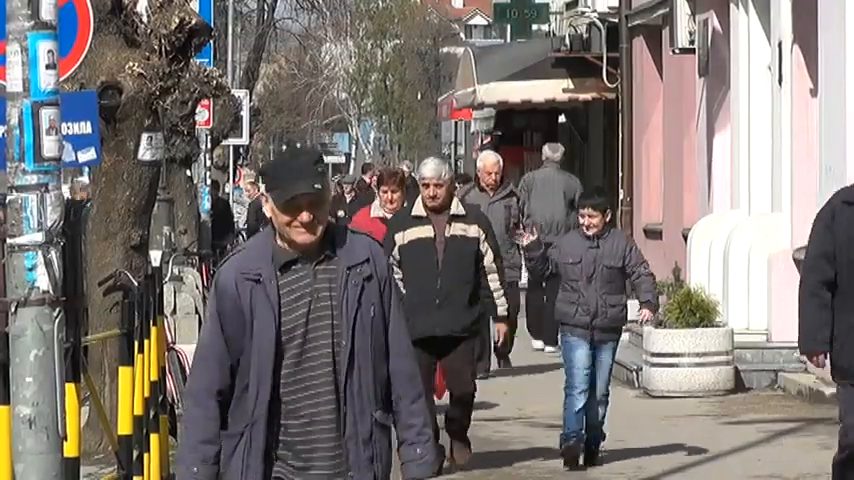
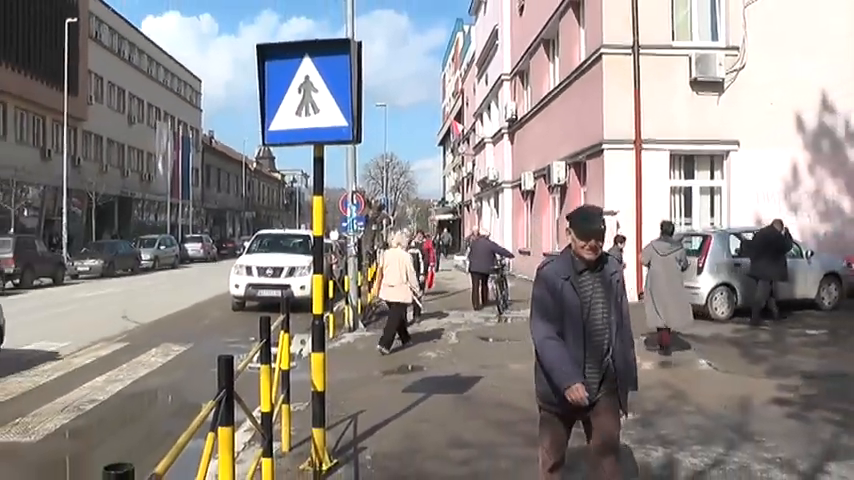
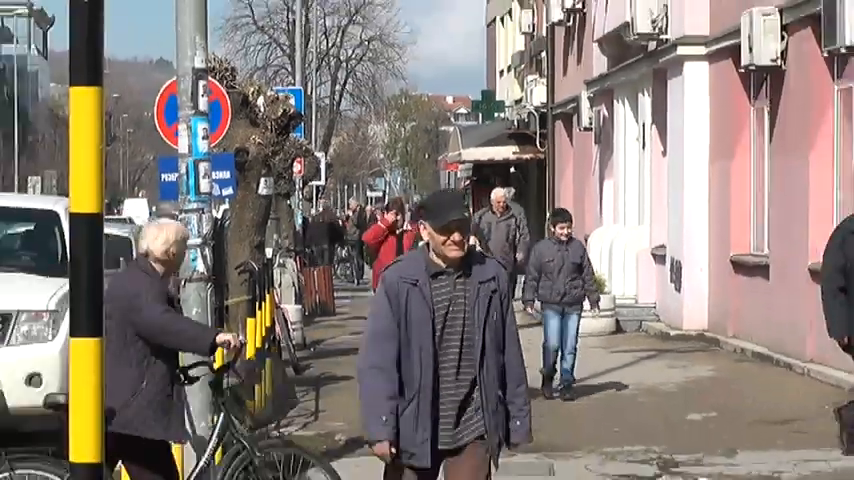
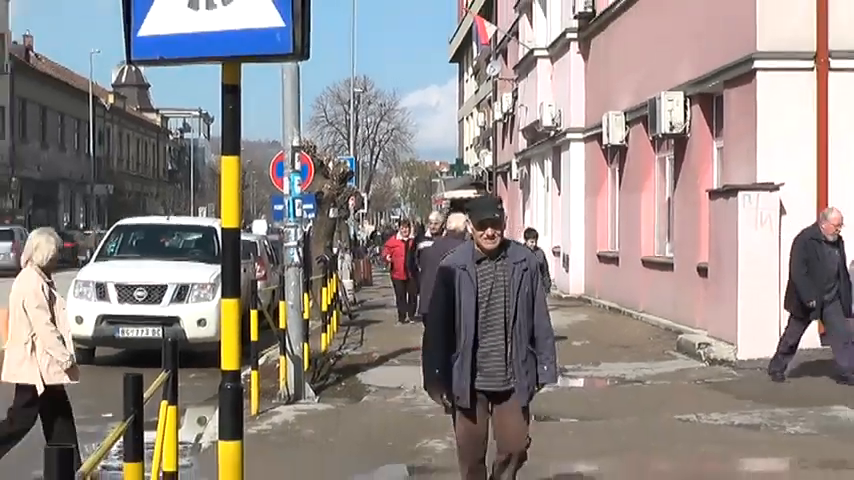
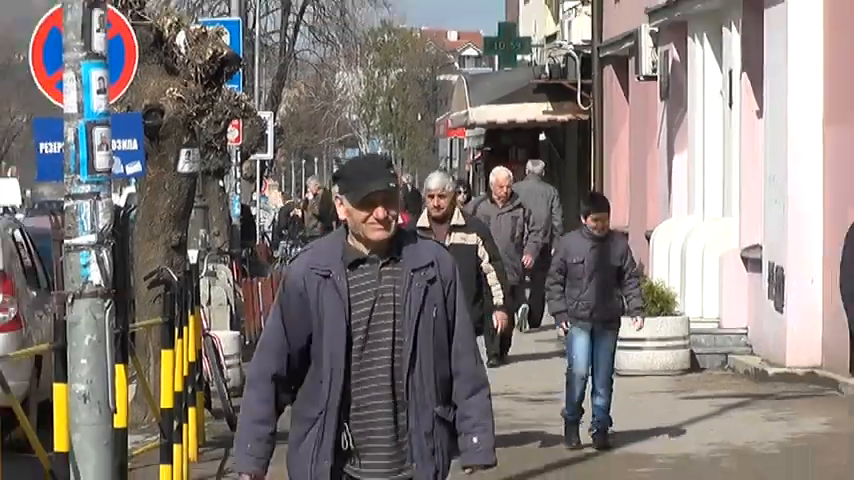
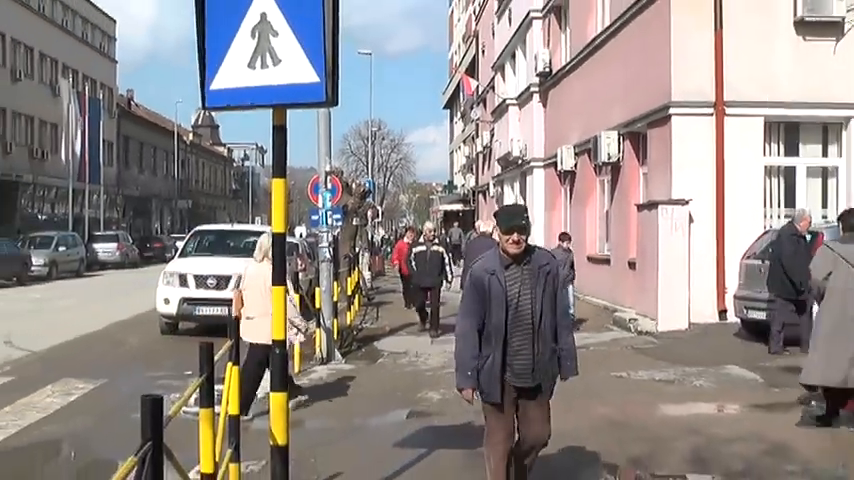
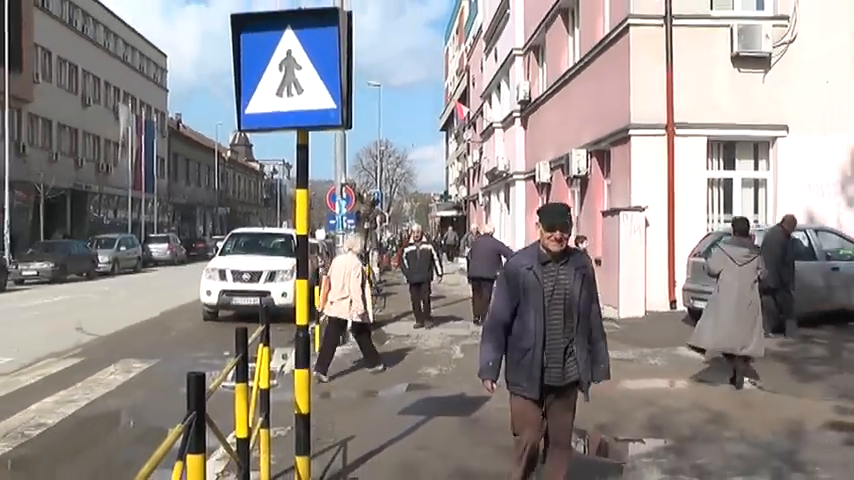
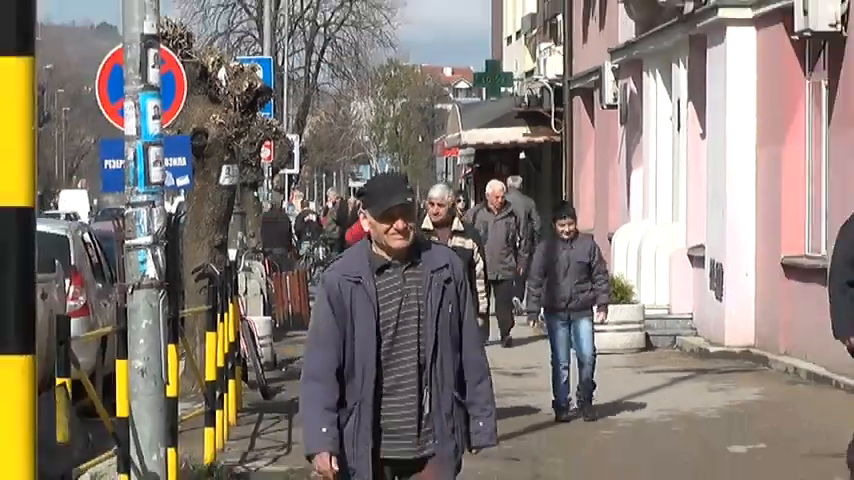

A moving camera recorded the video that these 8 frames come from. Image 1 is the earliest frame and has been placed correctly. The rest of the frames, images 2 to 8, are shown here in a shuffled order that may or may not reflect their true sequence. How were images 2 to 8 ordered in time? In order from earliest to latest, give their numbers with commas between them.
5, 8, 3, 4, 6, 7, 2
